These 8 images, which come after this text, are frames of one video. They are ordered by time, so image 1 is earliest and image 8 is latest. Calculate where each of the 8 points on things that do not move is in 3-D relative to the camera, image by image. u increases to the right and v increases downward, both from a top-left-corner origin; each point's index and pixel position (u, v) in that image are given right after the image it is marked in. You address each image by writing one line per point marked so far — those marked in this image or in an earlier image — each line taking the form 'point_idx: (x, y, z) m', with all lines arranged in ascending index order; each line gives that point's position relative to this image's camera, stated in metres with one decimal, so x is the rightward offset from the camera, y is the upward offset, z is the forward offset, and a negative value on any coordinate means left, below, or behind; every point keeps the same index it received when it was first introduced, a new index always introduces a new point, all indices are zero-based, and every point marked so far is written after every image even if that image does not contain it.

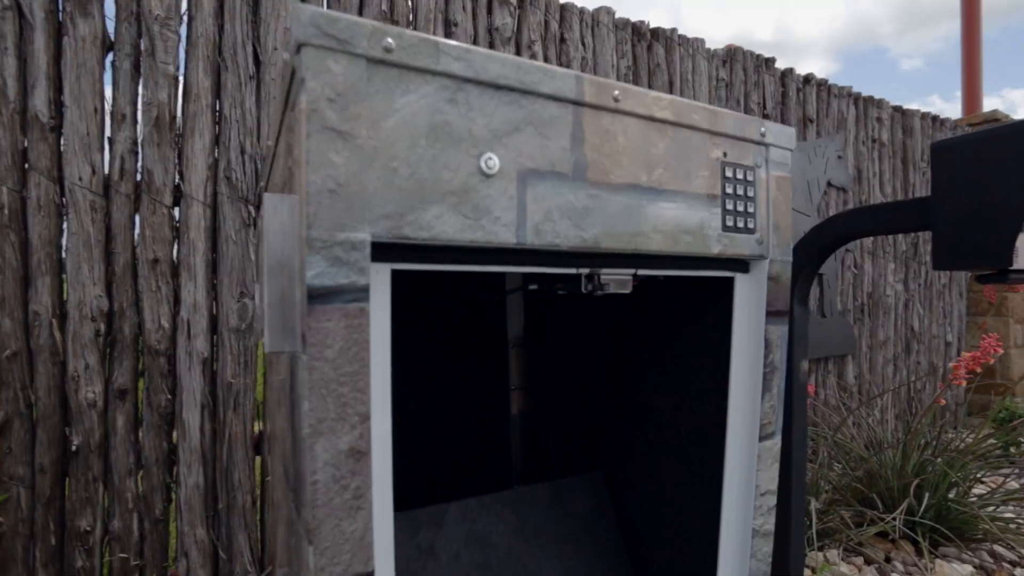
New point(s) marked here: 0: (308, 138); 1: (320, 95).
0: (-0.1, +0.1, +0.5) m
1: (-0.1, +0.1, +0.5) m
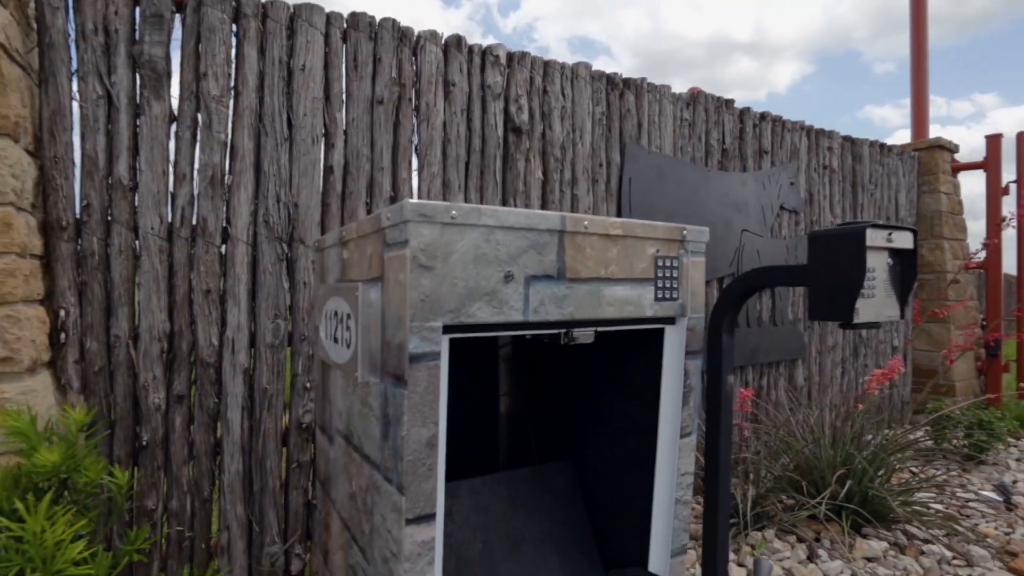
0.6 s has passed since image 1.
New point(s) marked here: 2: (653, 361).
0: (-0.1, 0.0, +0.8) m
1: (-0.1, +0.1, +0.8) m
2: (+0.3, -0.1, +1.2) m
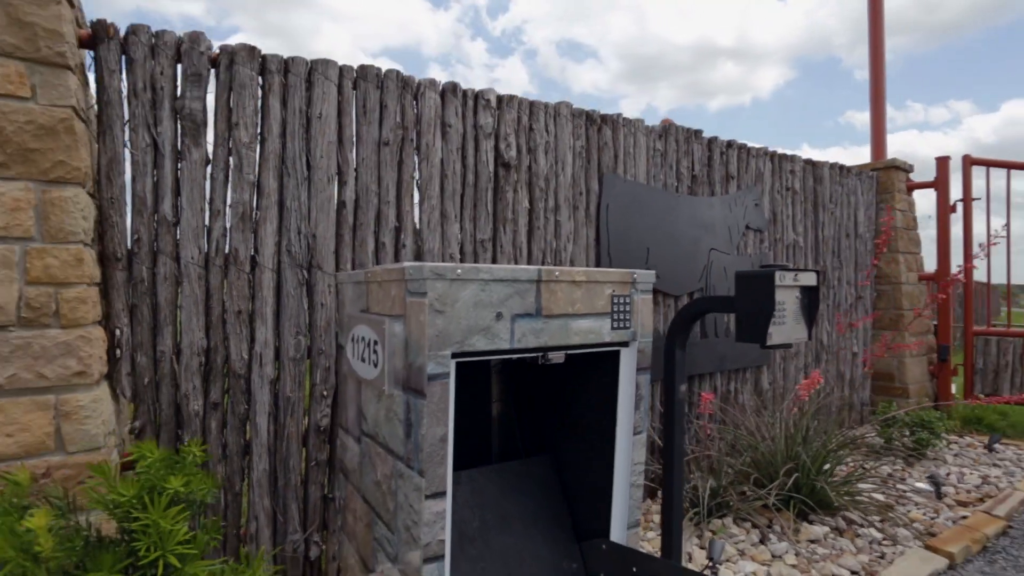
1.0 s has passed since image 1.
0: (-0.1, -0.1, +1.1) m
1: (-0.1, 0.0, +1.1) m
2: (+0.2, -0.2, +1.5) m
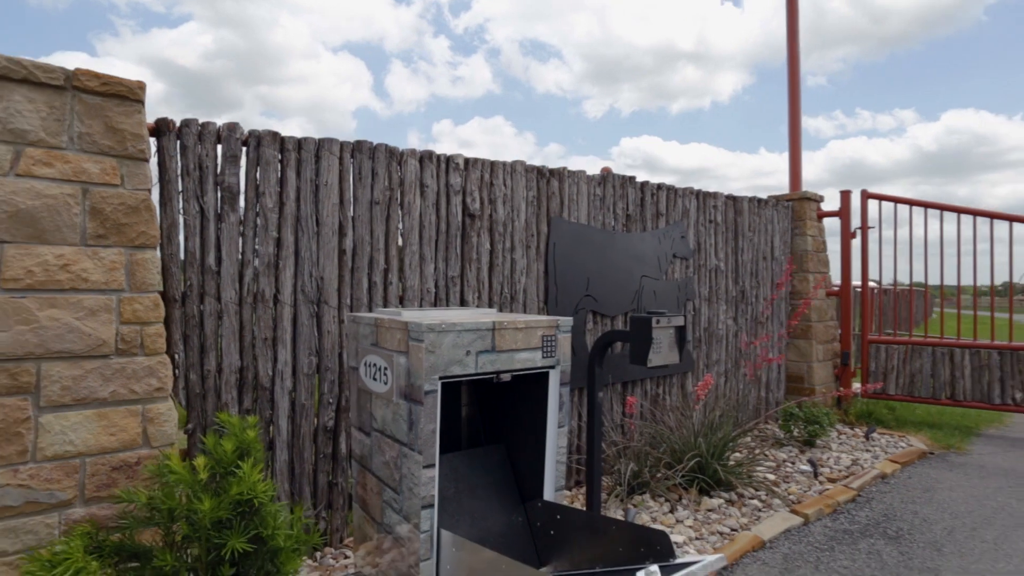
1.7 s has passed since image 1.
0: (-0.2, -0.2, +1.8) m
1: (-0.2, -0.1, +1.8) m
2: (+0.1, -0.3, +2.1) m
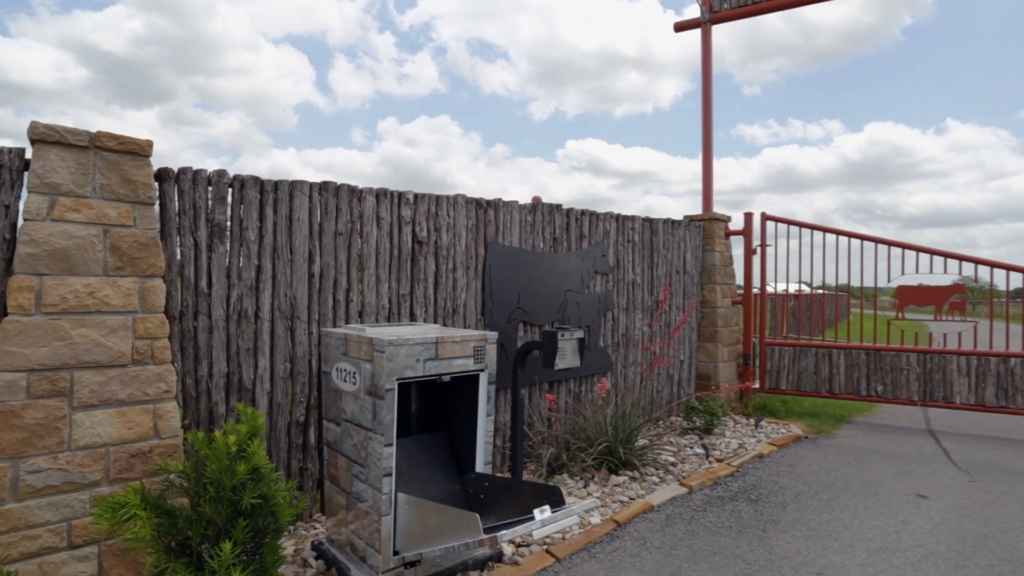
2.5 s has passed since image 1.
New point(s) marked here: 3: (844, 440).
0: (-0.5, -0.3, +2.4) m
1: (-0.5, -0.2, +2.4) m
2: (-0.2, -0.4, +2.8) m
3: (+2.6, -1.2, +5.0) m
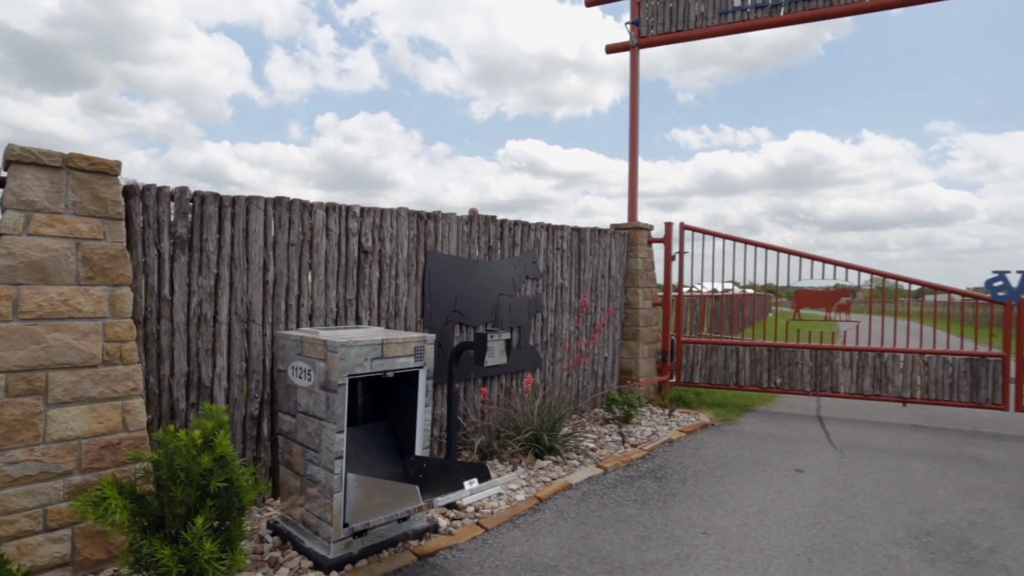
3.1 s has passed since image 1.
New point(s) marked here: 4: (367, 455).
0: (-0.8, -0.3, +2.8) m
1: (-0.8, -0.3, +2.8) m
2: (-0.5, -0.5, +3.2) m
3: (+2.1, -1.2, +5.7) m
4: (-0.7, -0.8, +3.2) m
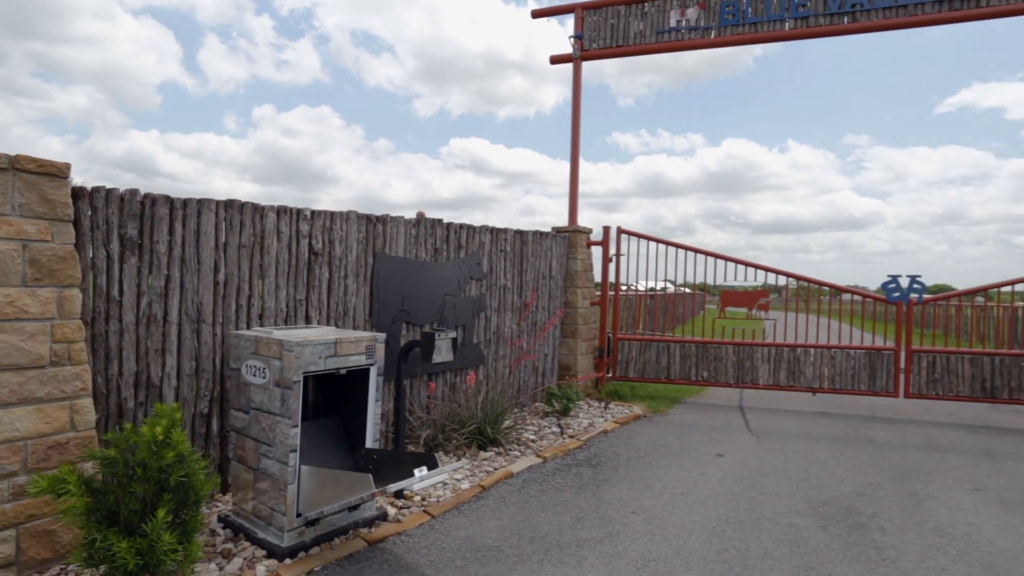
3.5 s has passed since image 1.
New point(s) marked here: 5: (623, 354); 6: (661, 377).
0: (-1.0, -0.3, +3.0) m
1: (-1.0, -0.3, +3.0) m
2: (-0.8, -0.5, +3.4) m
3: (+1.6, -1.2, +6.1) m
4: (-1.0, -0.9, +3.3) m
5: (+1.3, -0.8, +7.3) m
6: (+1.7, -1.0, +7.2) m
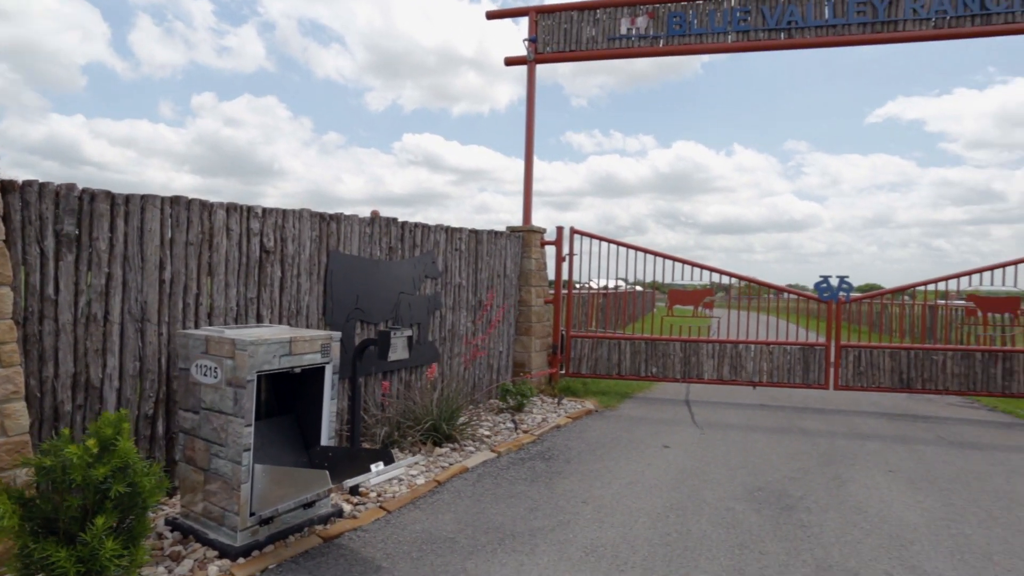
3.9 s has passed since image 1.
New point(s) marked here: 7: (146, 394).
0: (-1.2, -0.3, +3.0) m
1: (-1.2, -0.3, +3.0) m
2: (-1.0, -0.5, +3.4) m
3: (+1.1, -1.2, +6.3) m
4: (-1.3, -0.8, +3.4) m
5: (+0.8, -0.7, +7.5) m
6: (+1.2, -1.0, +7.4) m
7: (-2.1, -0.6, +3.8) m
